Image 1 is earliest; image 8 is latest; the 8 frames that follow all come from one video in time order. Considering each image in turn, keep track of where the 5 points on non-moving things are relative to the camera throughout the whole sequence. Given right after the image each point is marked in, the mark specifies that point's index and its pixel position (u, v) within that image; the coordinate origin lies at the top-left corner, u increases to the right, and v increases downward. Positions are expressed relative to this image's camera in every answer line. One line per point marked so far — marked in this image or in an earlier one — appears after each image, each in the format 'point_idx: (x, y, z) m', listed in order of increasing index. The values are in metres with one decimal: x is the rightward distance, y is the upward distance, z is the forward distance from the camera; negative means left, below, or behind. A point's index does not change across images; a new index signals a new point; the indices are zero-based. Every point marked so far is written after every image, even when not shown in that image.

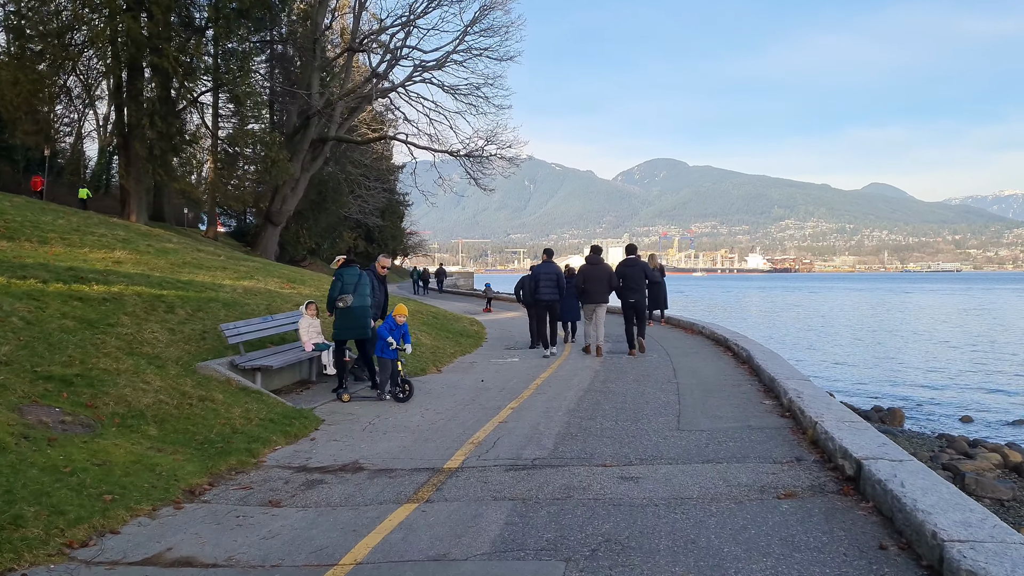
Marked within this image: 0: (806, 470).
0: (+2.0, -1.2, +5.8) m
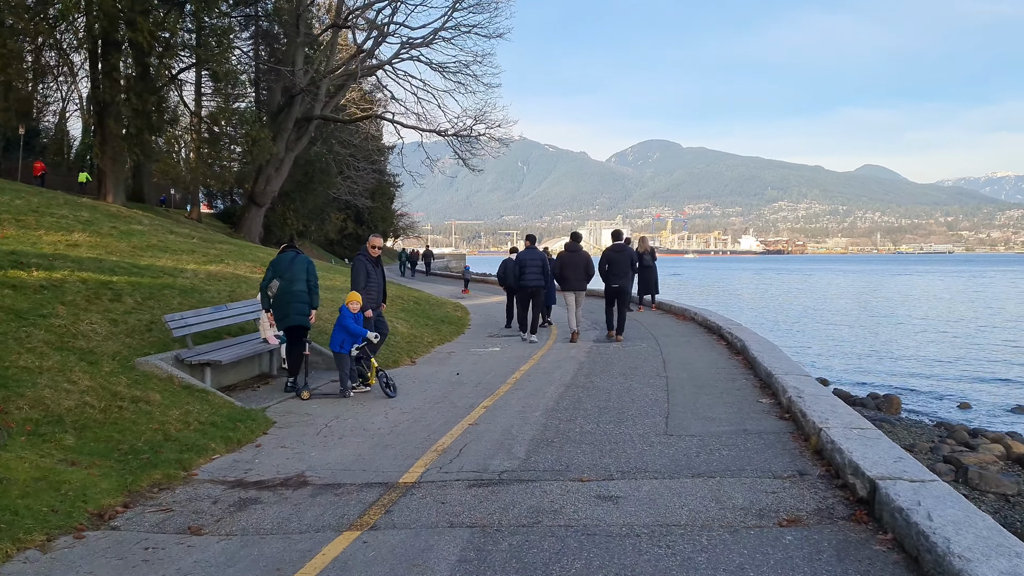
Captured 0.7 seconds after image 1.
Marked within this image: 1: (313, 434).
0: (+1.8, -1.2, +5.0) m
1: (-1.7, -1.2, +7.1) m
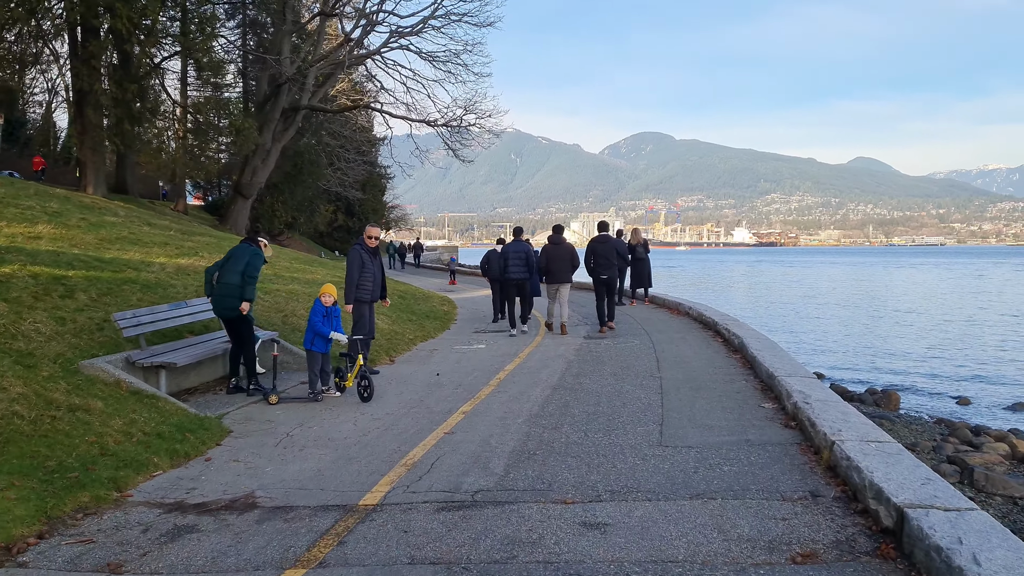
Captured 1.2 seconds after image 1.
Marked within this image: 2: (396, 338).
0: (+1.6, -1.2, +4.4) m
1: (-1.8, -1.2, +6.4) m
2: (-1.7, -0.7, +12.5) m
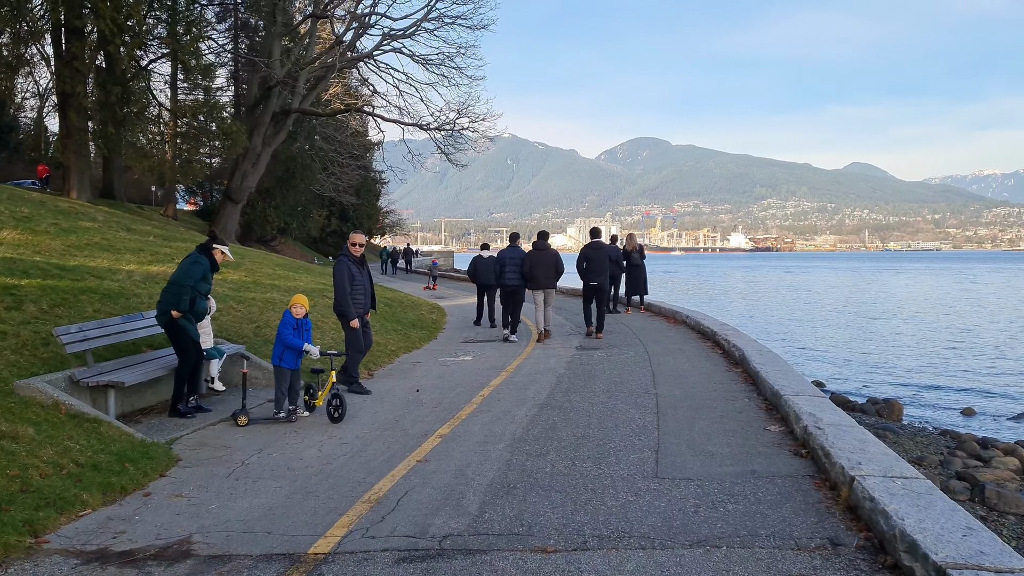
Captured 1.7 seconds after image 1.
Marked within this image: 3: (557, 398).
0: (+1.5, -1.3, +3.8) m
1: (-2.0, -1.3, +5.8) m
2: (-1.9, -0.9, +11.8) m
3: (+0.4, -1.1, +8.3) m
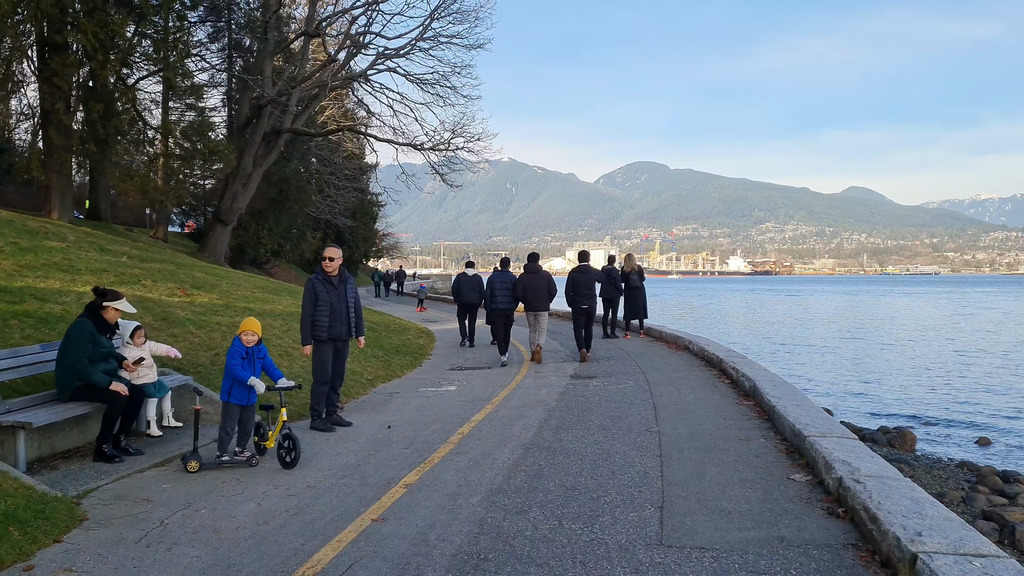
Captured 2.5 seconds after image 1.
0: (+1.3, -1.3, +2.7) m
1: (-2.1, -1.4, +4.7) m
2: (-2.1, -1.2, +10.8) m
3: (+0.3, -1.3, +7.3) m
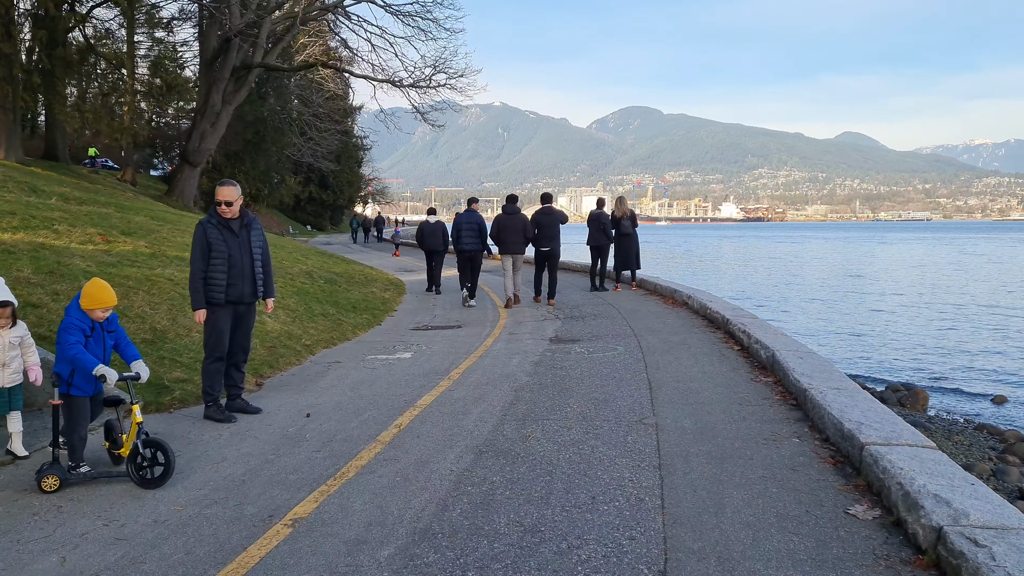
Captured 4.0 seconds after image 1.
0: (+1.1, -1.3, +1.0) m
1: (-2.4, -1.2, +2.9) m
2: (-2.4, -0.6, +9.0) m
3: (0.0, -1.0, +5.5) m
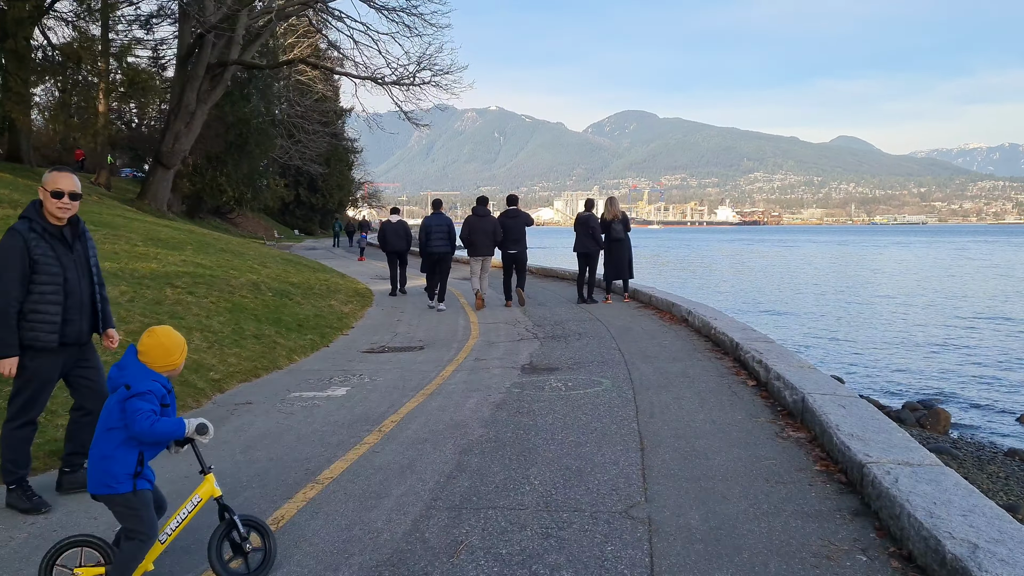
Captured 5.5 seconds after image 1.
0: (+0.8, -1.4, -0.8) m
1: (-2.7, -1.4, +1.1) m
2: (-2.8, -0.8, +7.2) m
3: (-0.4, -1.1, +3.7) m
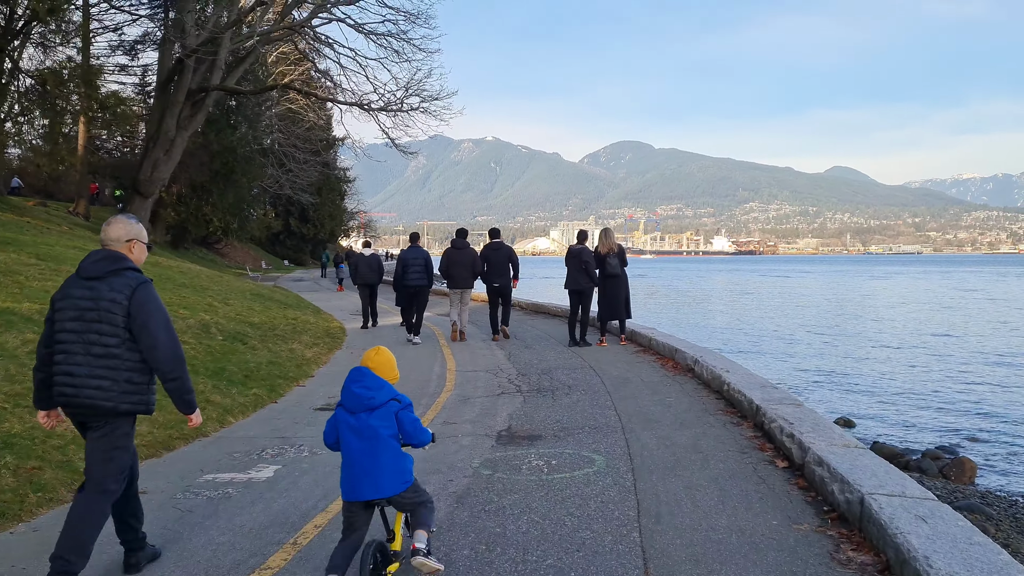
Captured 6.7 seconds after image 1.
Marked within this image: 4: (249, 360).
0: (+0.6, -1.5, -2.3) m
1: (-2.9, -1.5, -0.4) m
2: (-3.0, -1.1, +5.7) m
3: (-0.6, -1.4, +2.3) m
4: (-3.3, -0.9, +10.4) m
